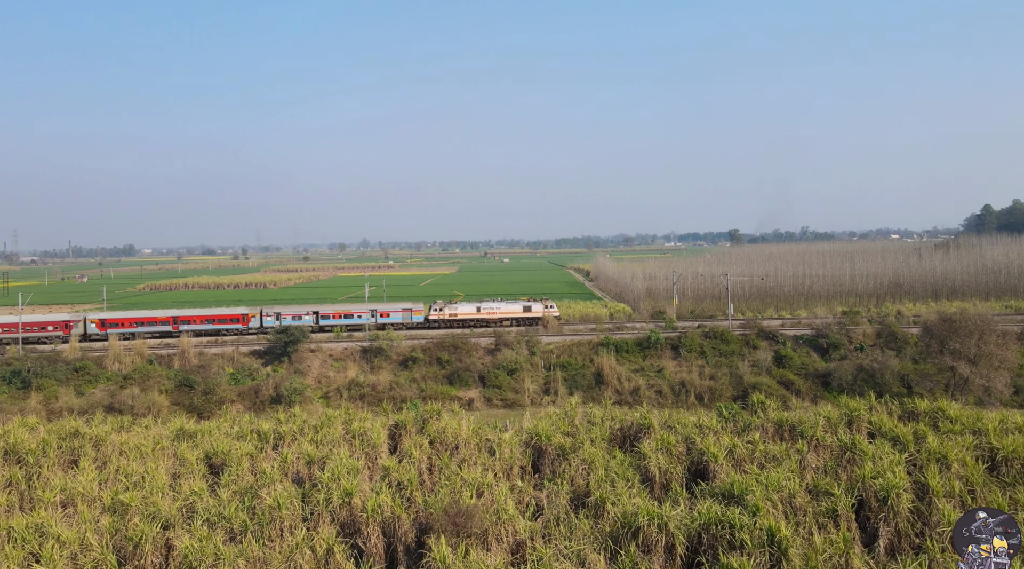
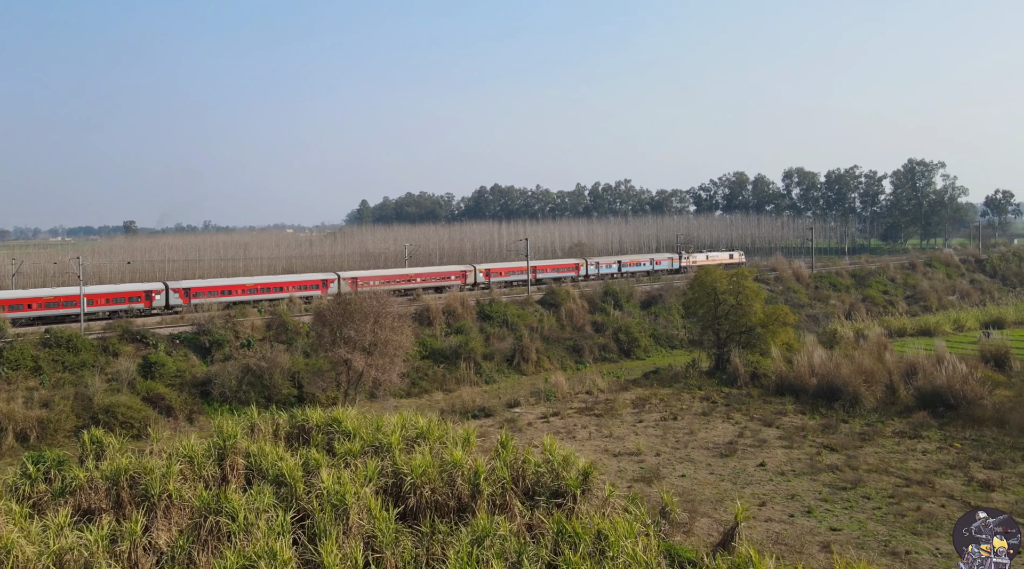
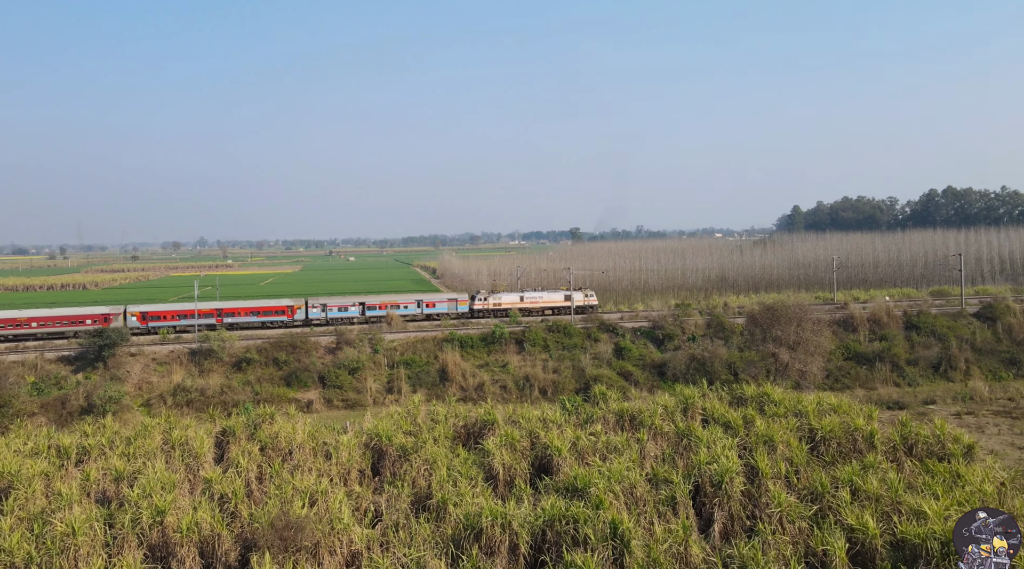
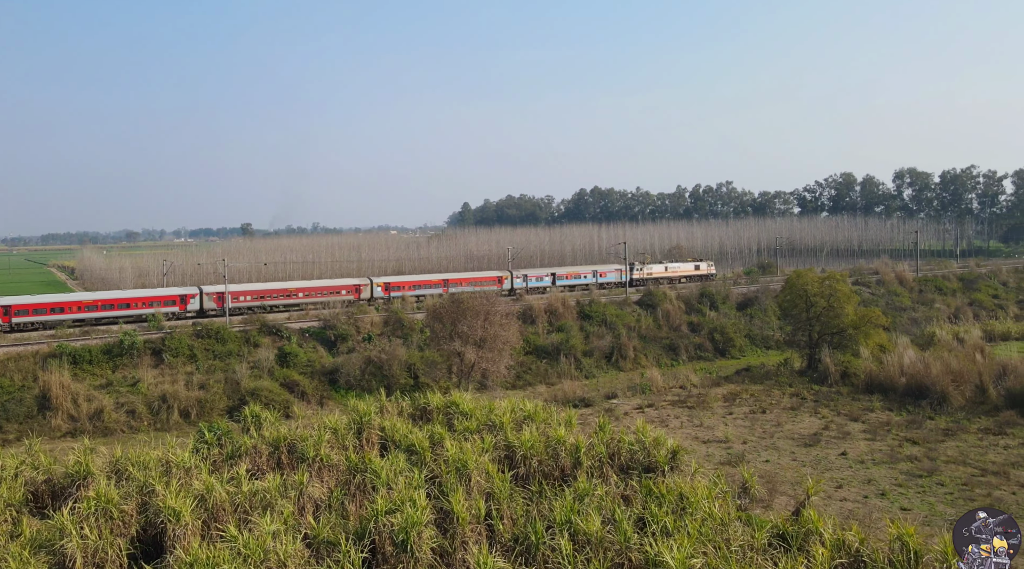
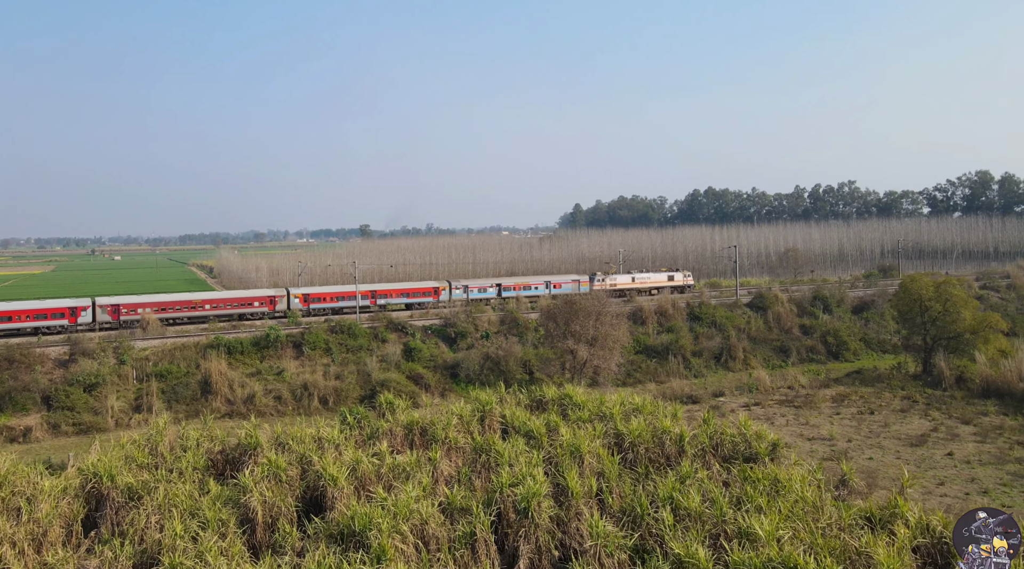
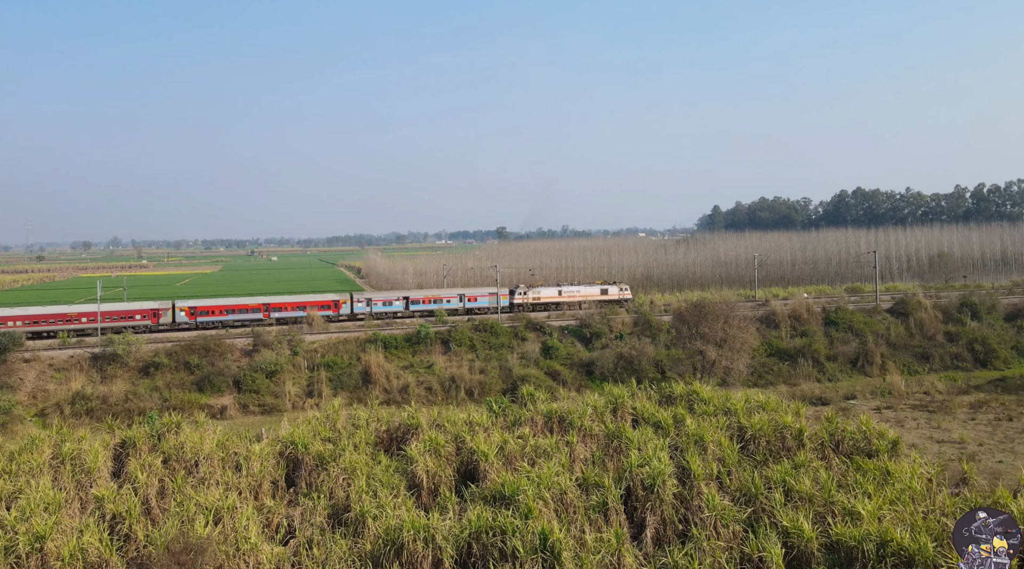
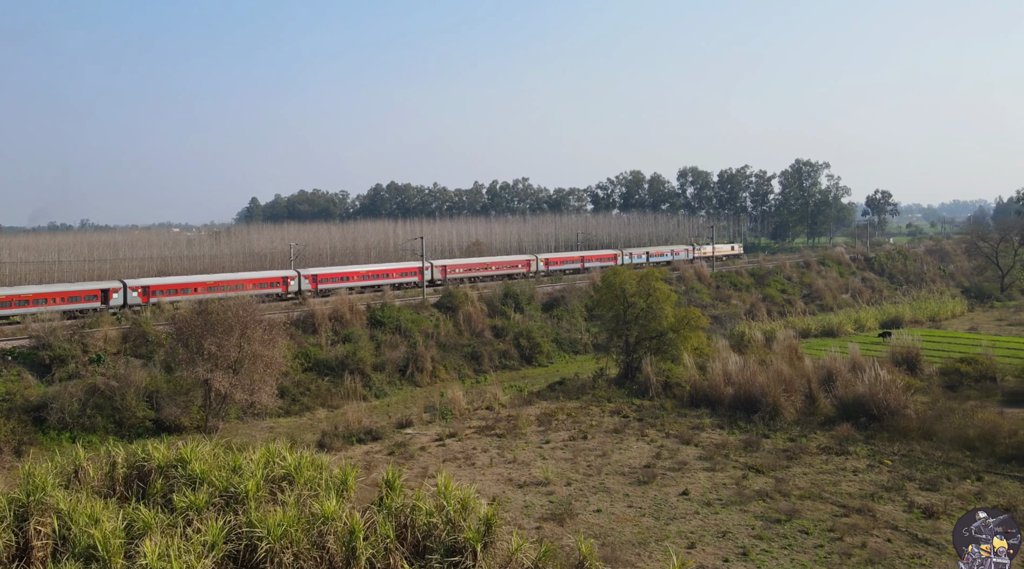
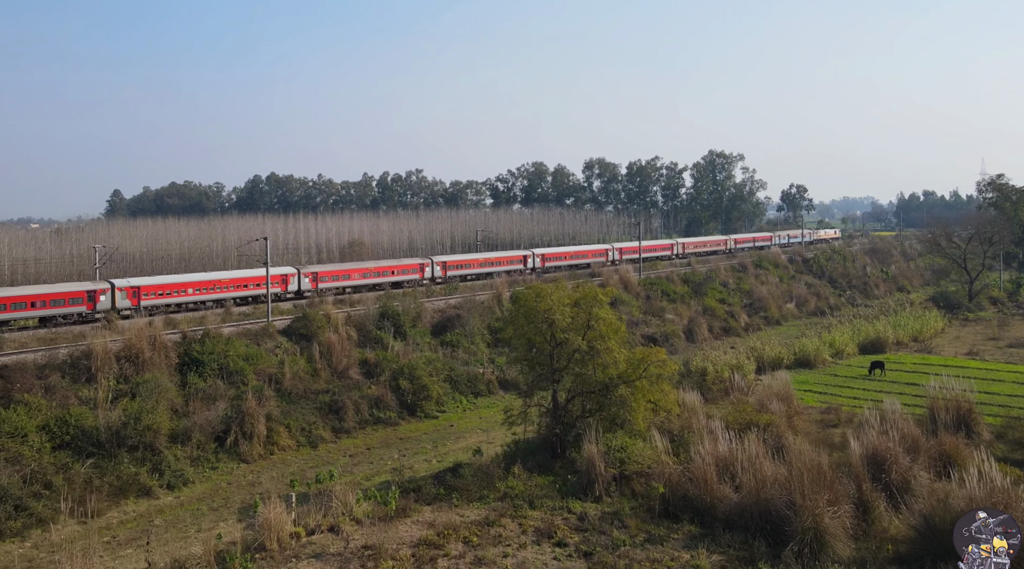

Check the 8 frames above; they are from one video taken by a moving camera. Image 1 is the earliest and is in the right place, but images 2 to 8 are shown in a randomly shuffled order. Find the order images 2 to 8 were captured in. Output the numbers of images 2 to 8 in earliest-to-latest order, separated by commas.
3, 6, 5, 4, 2, 7, 8
